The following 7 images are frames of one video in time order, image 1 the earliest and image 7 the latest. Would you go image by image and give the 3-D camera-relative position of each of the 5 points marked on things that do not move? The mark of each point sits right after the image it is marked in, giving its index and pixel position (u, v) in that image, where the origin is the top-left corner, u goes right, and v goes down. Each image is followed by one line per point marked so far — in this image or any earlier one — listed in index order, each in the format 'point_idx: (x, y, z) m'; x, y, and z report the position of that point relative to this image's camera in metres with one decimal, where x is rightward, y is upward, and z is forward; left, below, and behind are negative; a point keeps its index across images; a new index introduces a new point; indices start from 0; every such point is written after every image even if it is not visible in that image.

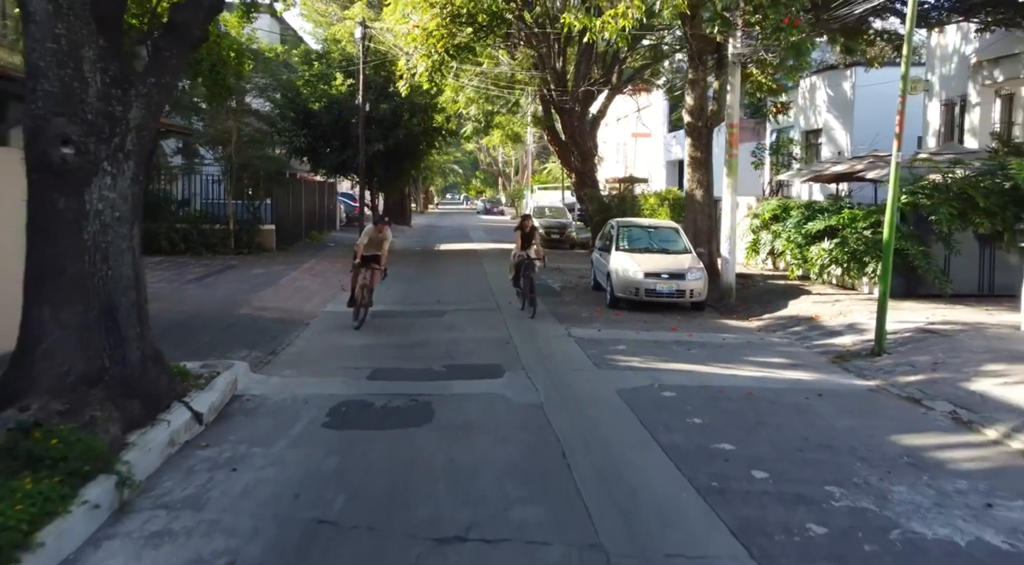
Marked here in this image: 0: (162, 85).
0: (-3.2, +1.8, +7.4) m
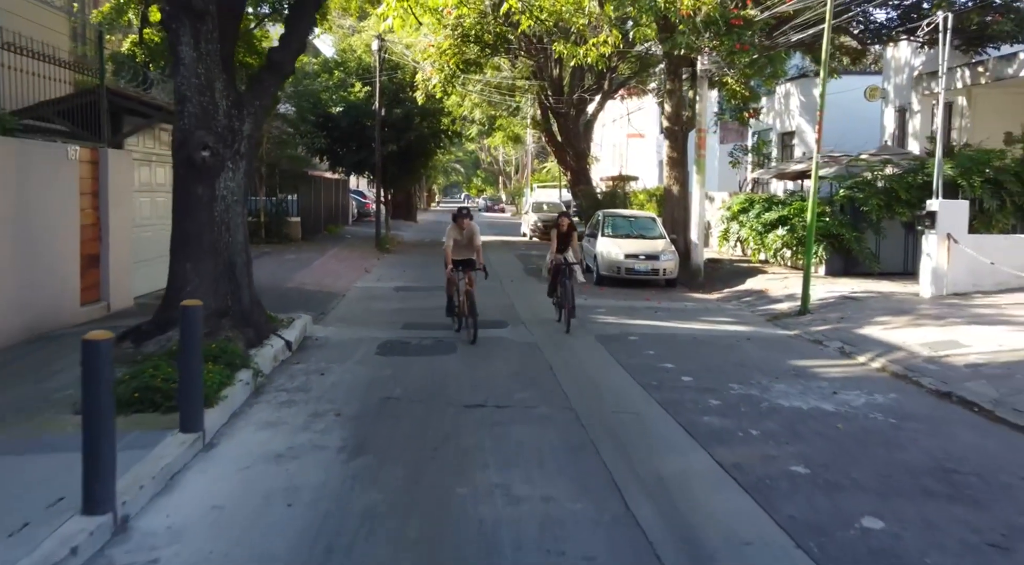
0: (-3.1, +2.3, +10.3) m
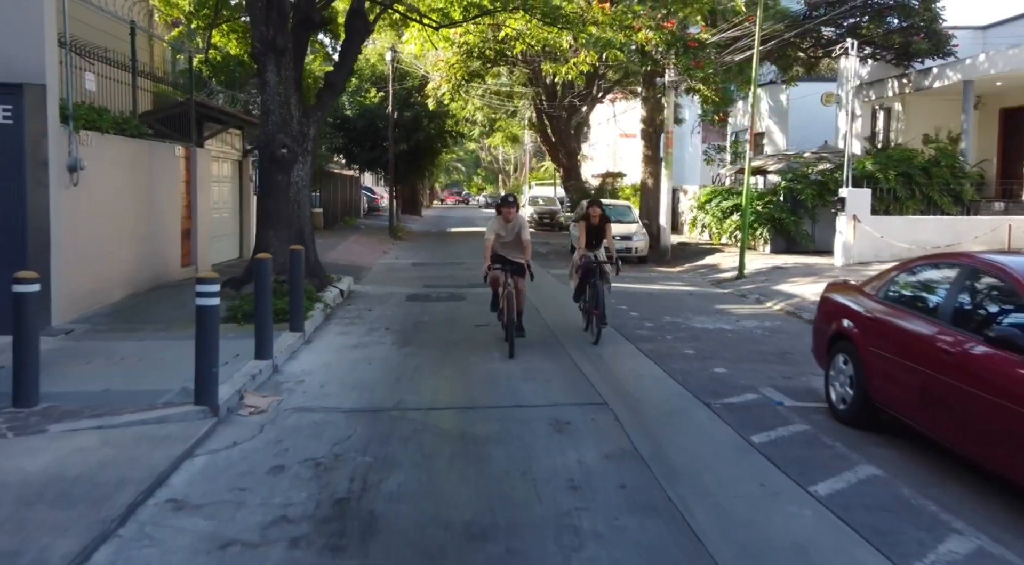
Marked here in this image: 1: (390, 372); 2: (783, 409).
0: (-3.2, +2.8, +13.8) m
1: (-1.3, -0.9, +8.6) m
2: (+2.4, -1.1, +7.1) m
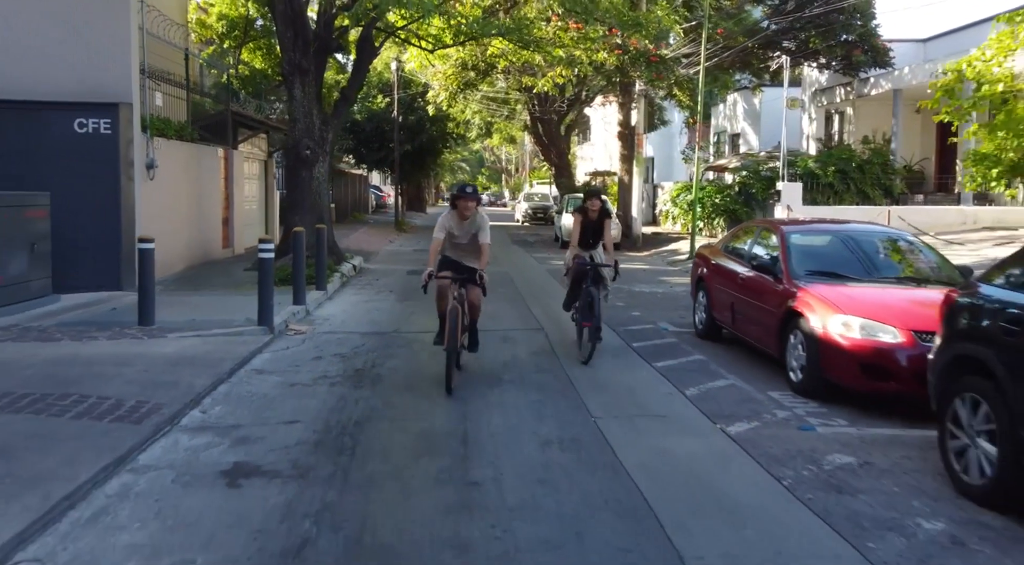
0: (-3.6, +3.3, +16.9) m
1: (-1.7, -0.5, +11.7) m
2: (+1.9, -0.6, +10.1) m
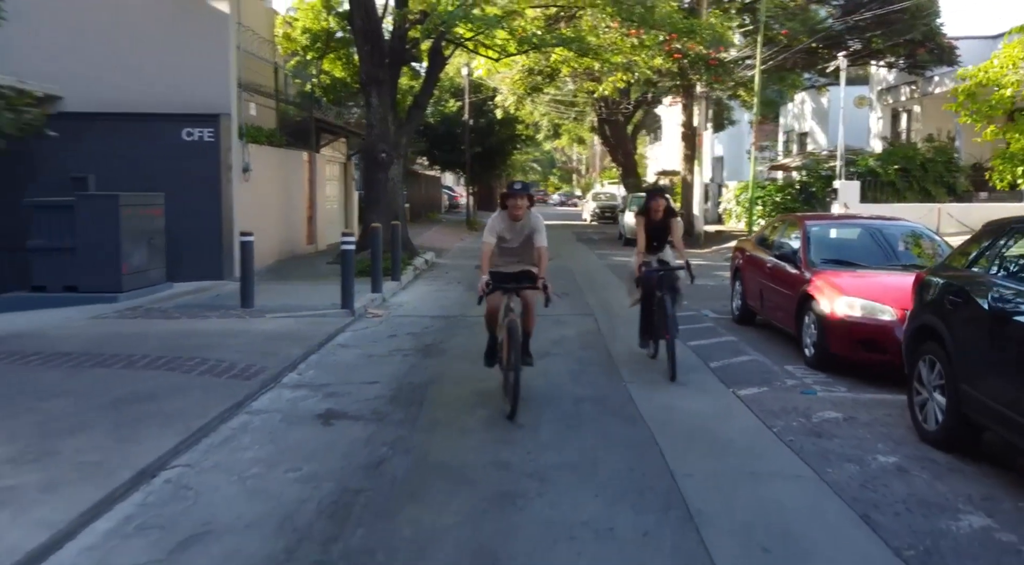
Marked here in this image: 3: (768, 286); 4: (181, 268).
0: (-2.2, +3.5, +18.3) m
1: (-0.8, -0.3, +12.9) m
2: (+2.6, -0.5, +11.0) m
3: (+2.9, 0.0, +9.2) m
4: (-5.6, +0.2, +13.8) m
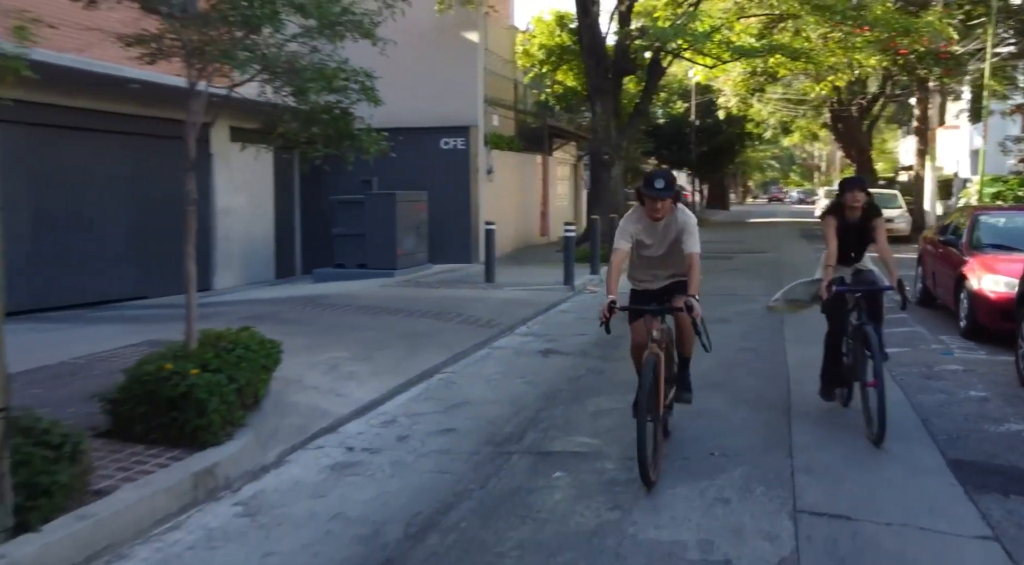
0: (+3.0, +3.7, +20.3) m
1: (+2.8, 0.0, +14.7) m
2: (+5.6, -0.3, +12.0) m
3: (+5.3, +0.2, +10.2) m
4: (-1.5, +0.6, +17.0) m
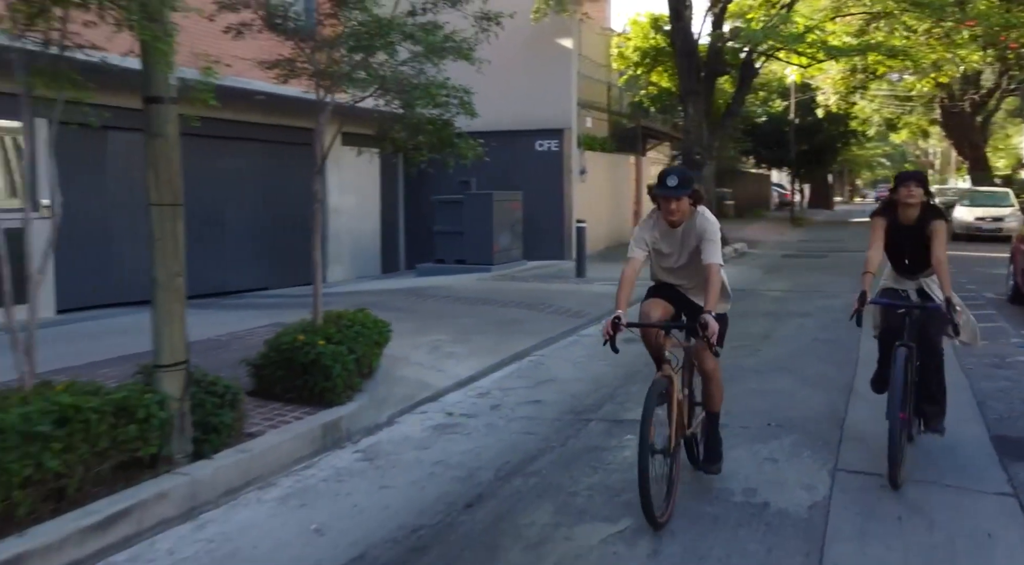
0: (+5.3, +3.8, +20.5) m
1: (+4.4, 0.0, +15.0) m
2: (+6.9, -0.2, +12.0) m
3: (+6.4, +0.2, +10.2) m
4: (+0.5, +0.7, +17.7) m
